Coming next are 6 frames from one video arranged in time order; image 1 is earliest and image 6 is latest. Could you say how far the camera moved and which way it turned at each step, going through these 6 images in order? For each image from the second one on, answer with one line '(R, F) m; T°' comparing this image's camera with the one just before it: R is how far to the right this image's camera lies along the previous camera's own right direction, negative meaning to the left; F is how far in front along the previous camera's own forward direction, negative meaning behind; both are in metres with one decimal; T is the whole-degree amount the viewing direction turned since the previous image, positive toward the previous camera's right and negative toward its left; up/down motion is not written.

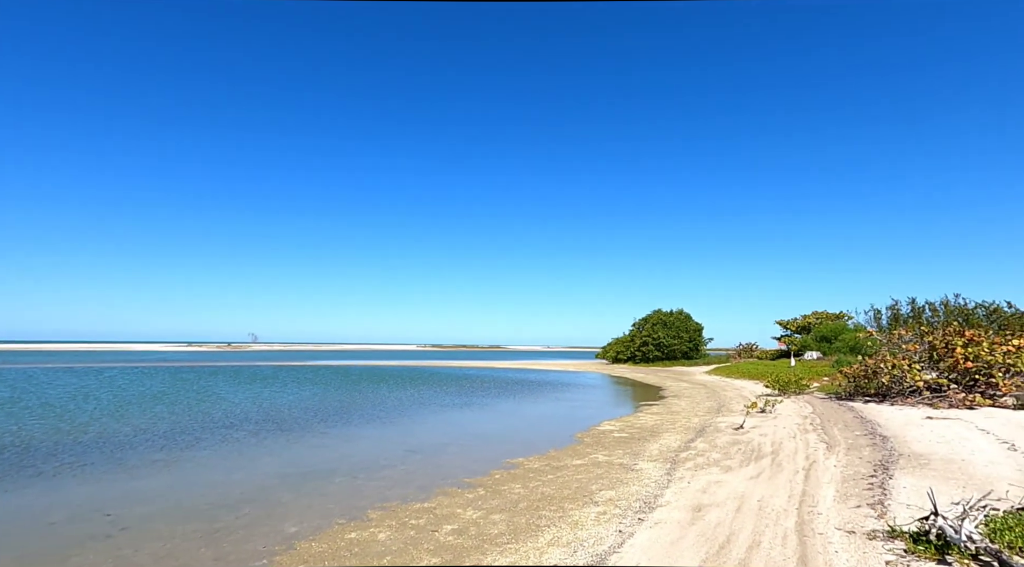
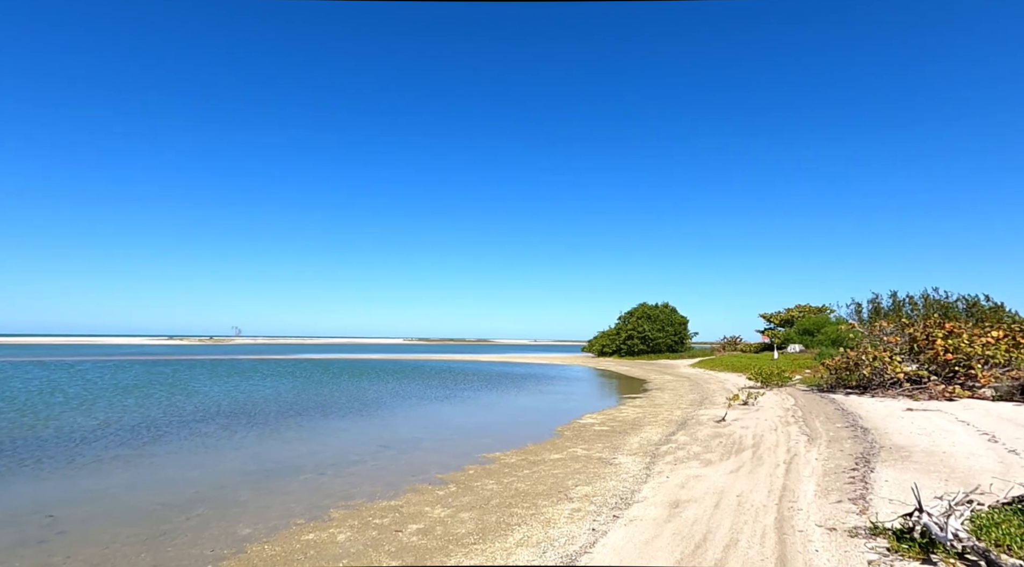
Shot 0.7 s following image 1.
(+0.3, +0.4) m; +1°
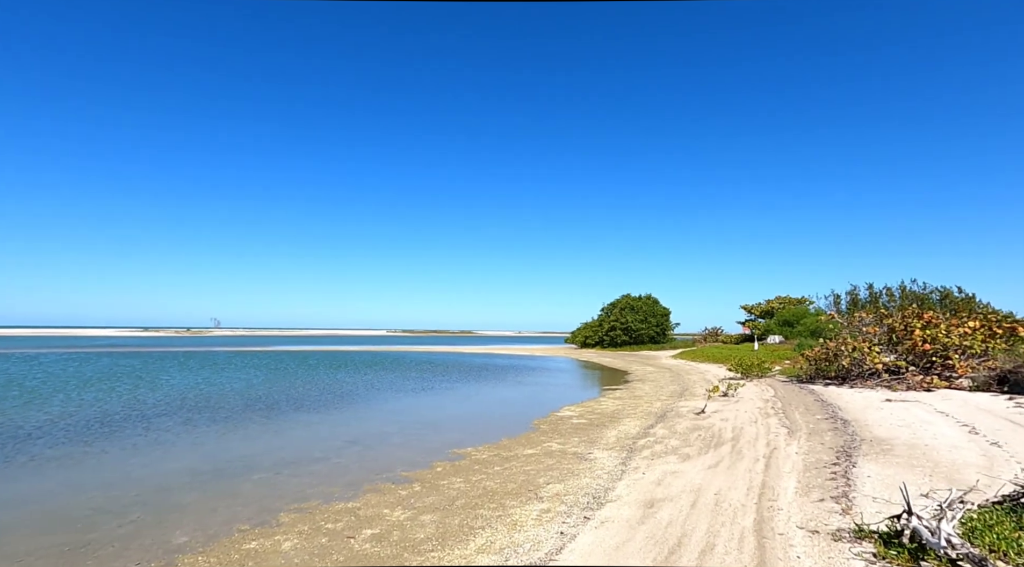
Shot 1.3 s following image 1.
(+0.3, +0.6) m; +2°
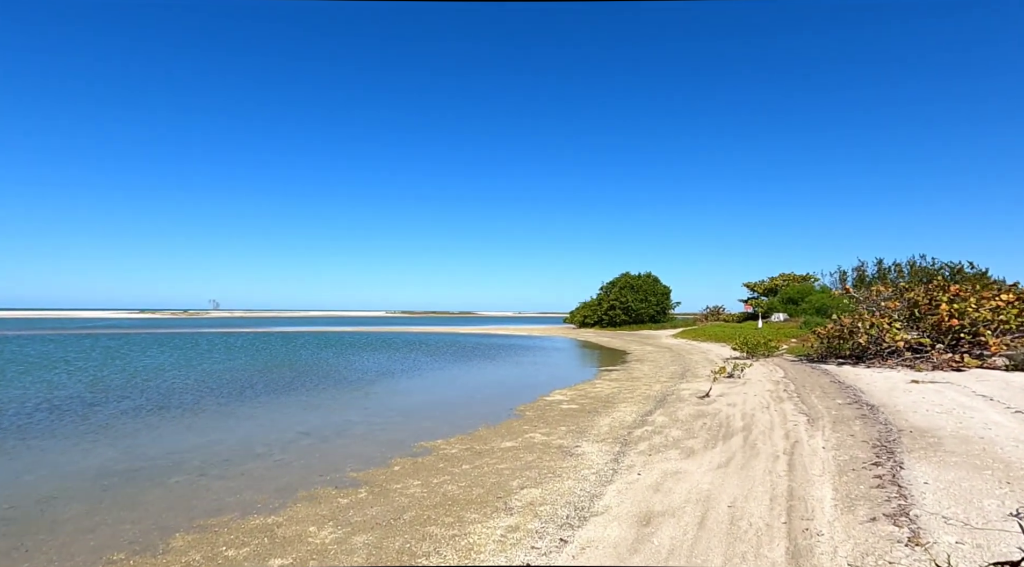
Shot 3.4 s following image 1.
(+0.5, +1.9) m; 0°
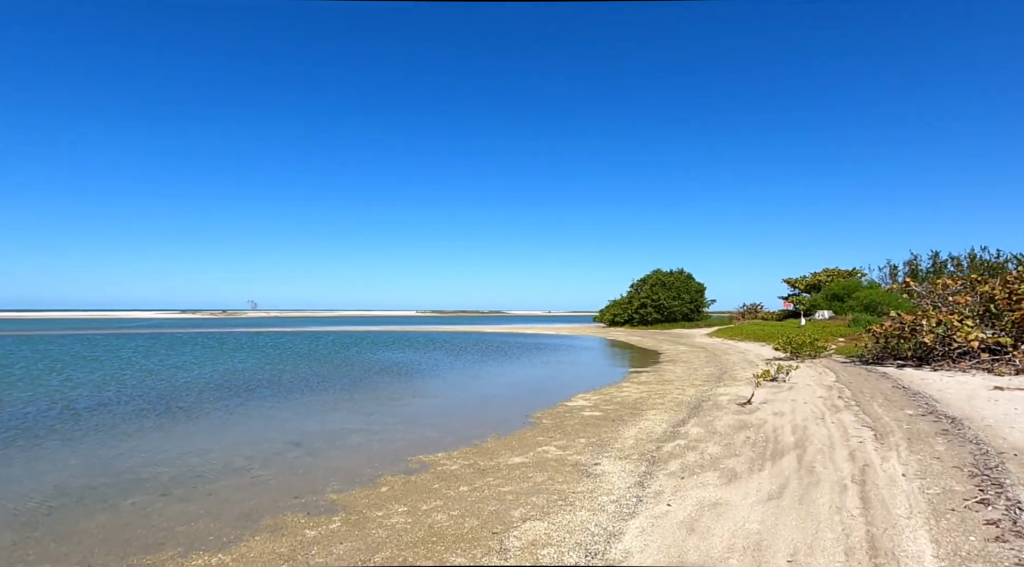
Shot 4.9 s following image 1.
(+0.4, +1.4) m; -3°
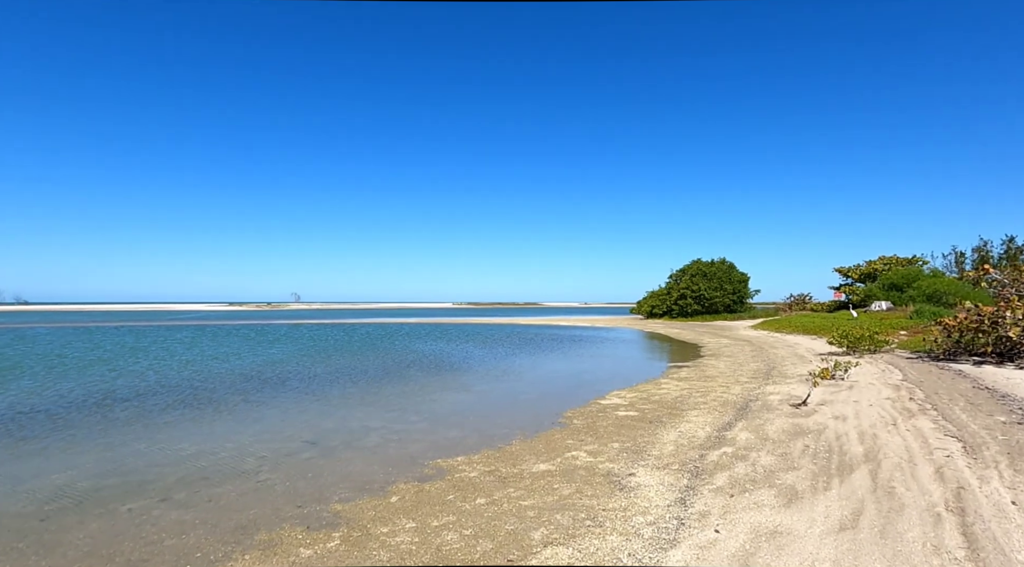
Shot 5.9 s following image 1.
(+0.2, +1.0) m; -4°
